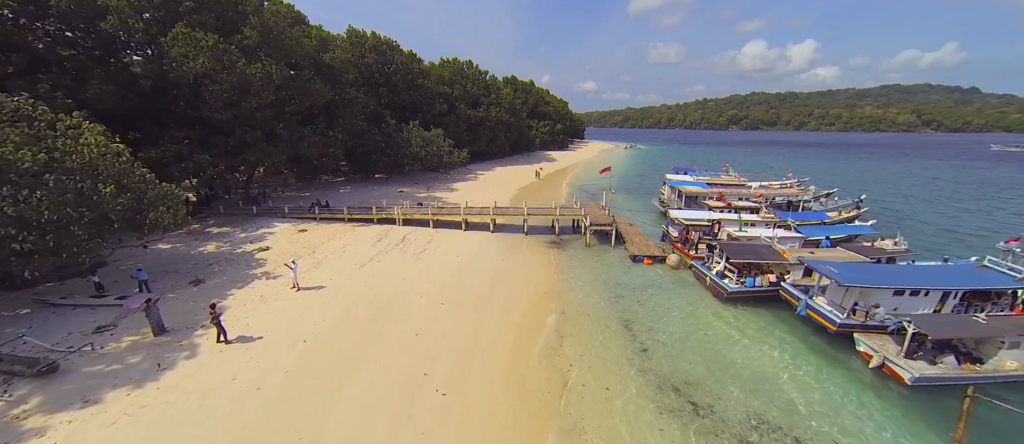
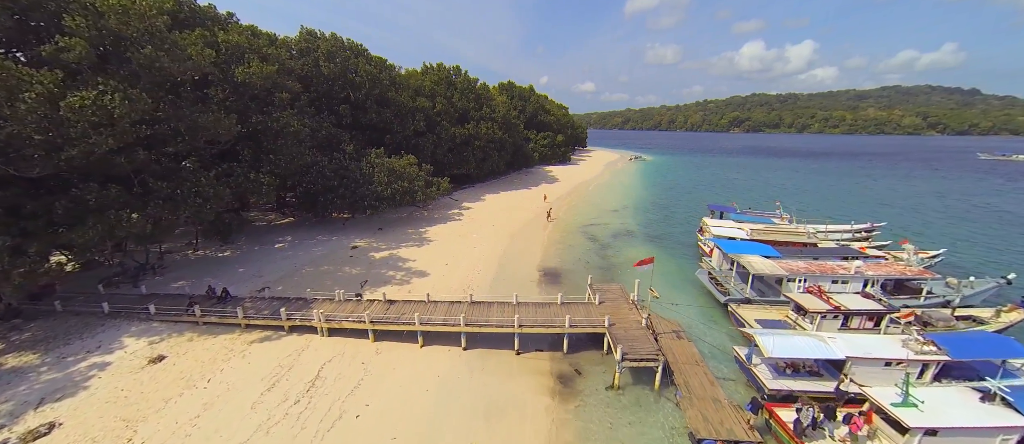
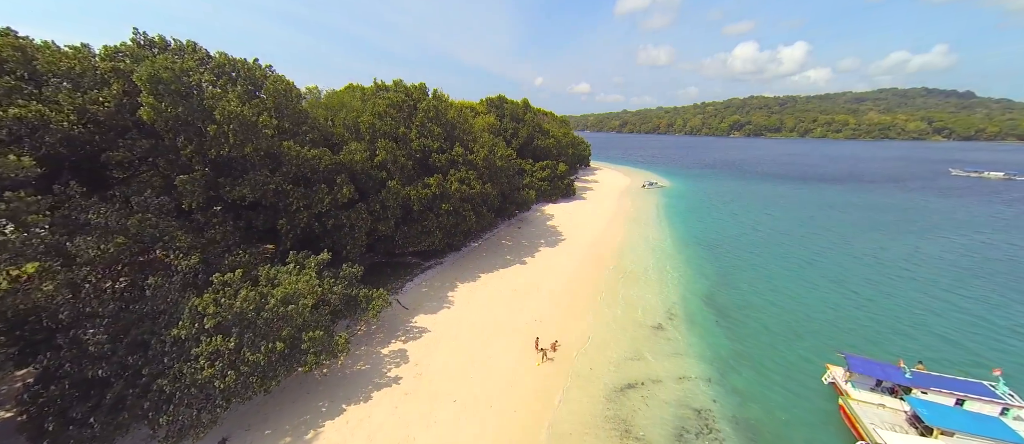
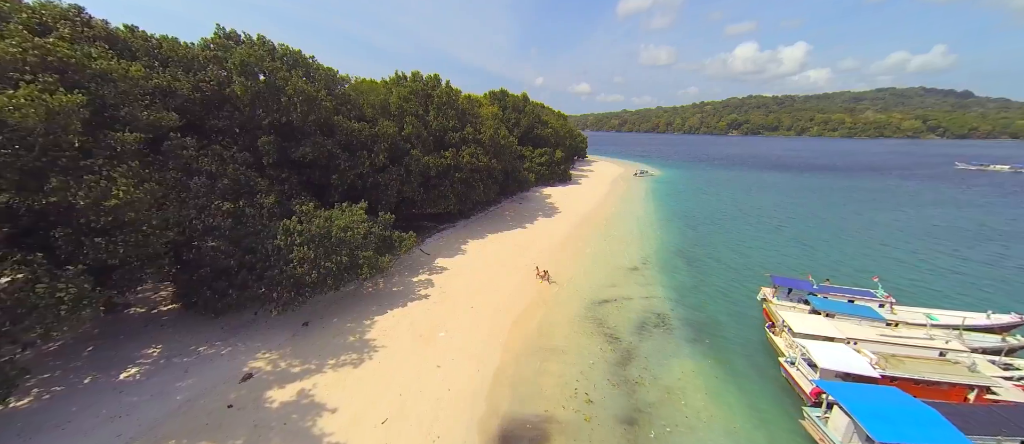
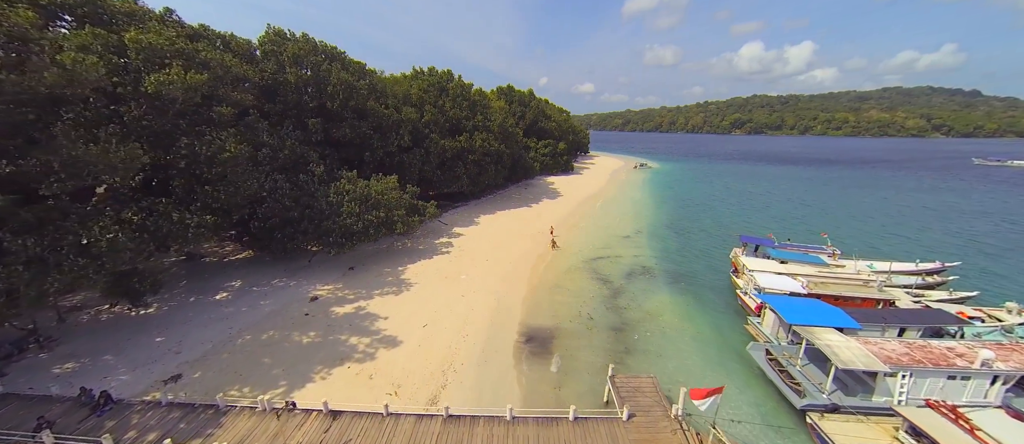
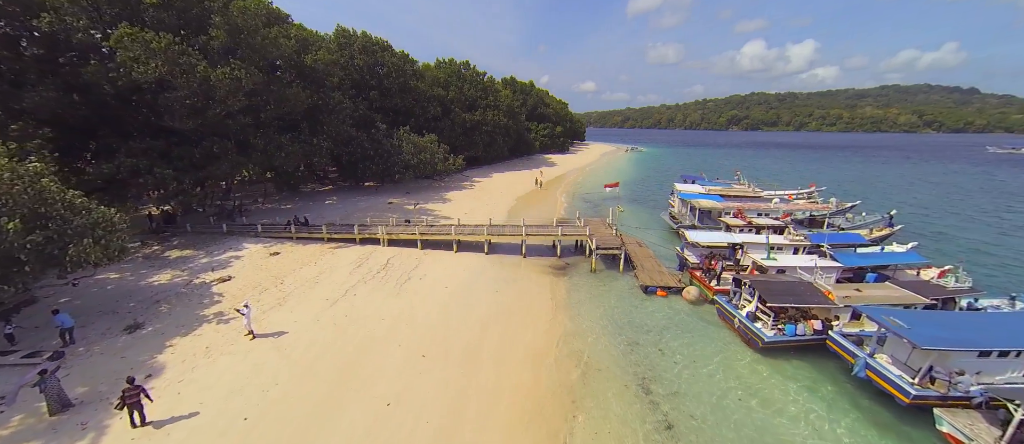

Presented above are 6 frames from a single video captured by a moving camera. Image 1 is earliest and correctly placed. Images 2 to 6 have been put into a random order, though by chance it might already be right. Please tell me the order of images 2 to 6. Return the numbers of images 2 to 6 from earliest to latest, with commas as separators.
6, 2, 5, 4, 3
